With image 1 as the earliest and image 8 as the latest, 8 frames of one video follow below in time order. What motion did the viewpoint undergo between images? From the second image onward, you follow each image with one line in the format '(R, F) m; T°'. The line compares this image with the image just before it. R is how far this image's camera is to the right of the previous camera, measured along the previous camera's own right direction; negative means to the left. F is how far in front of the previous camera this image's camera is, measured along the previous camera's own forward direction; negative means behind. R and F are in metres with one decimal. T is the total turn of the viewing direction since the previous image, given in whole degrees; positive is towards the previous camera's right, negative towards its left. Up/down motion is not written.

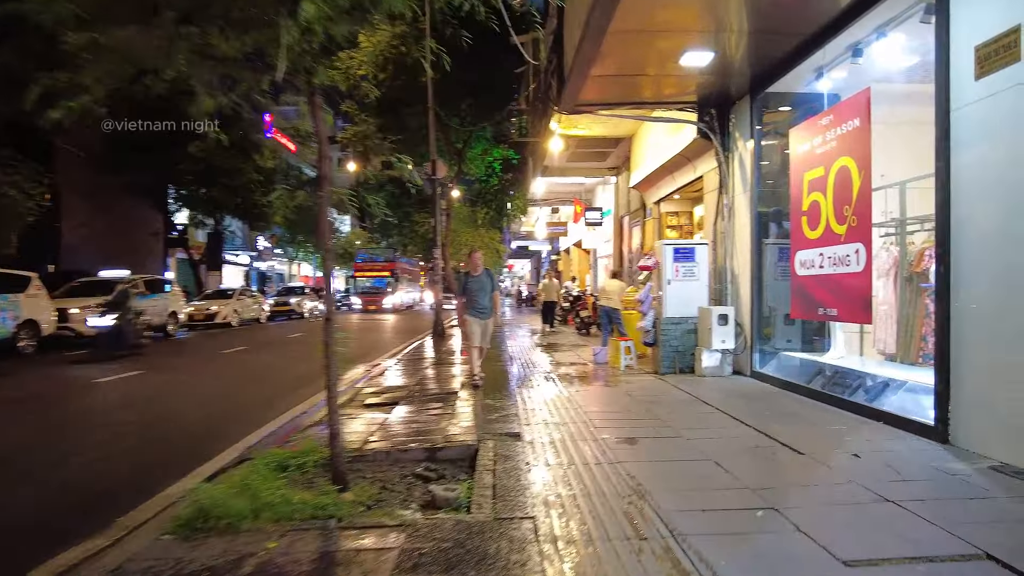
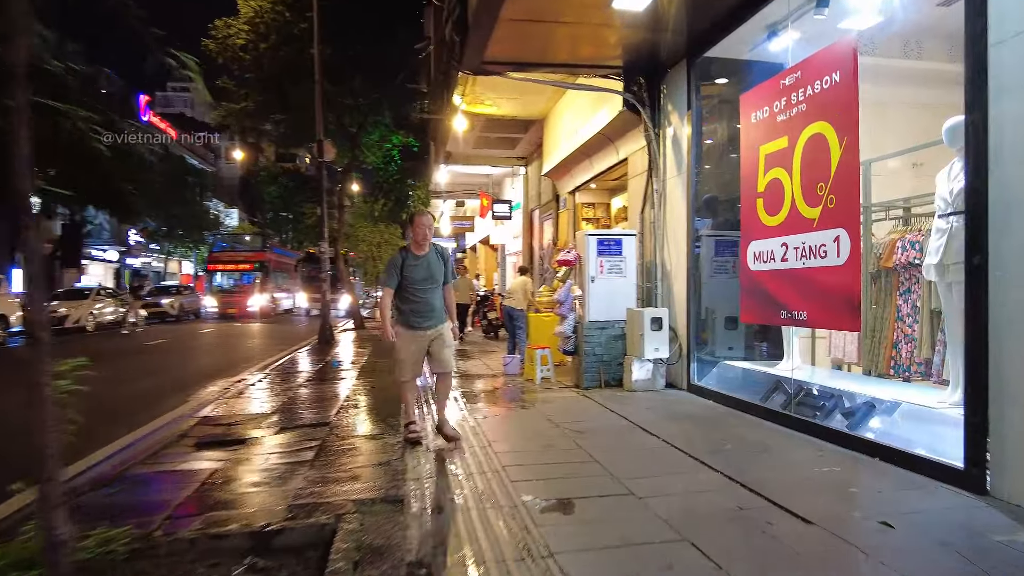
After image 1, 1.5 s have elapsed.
(+0.1, +1.8) m; +8°
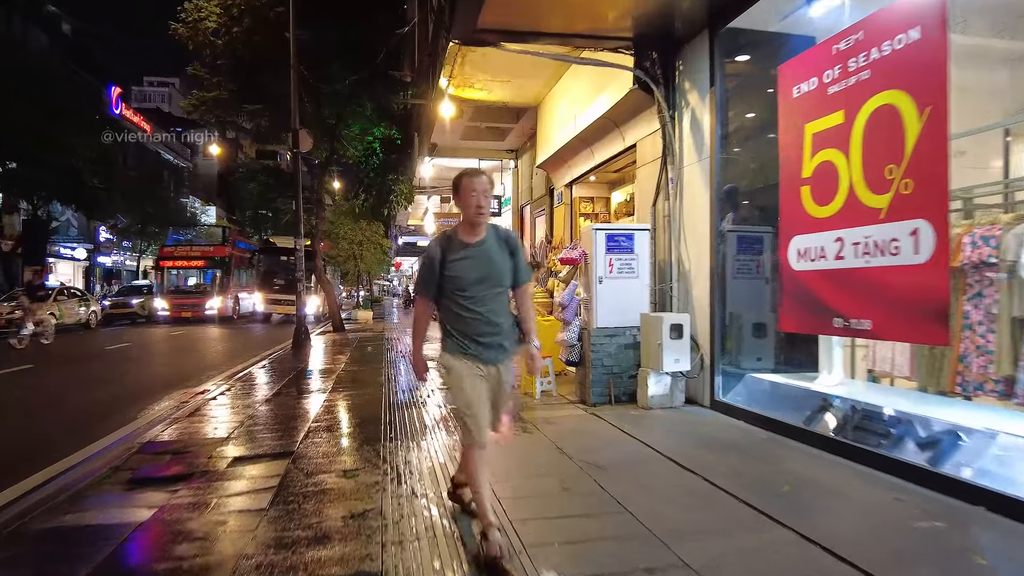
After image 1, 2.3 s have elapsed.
(-0.1, +1.0) m; +1°
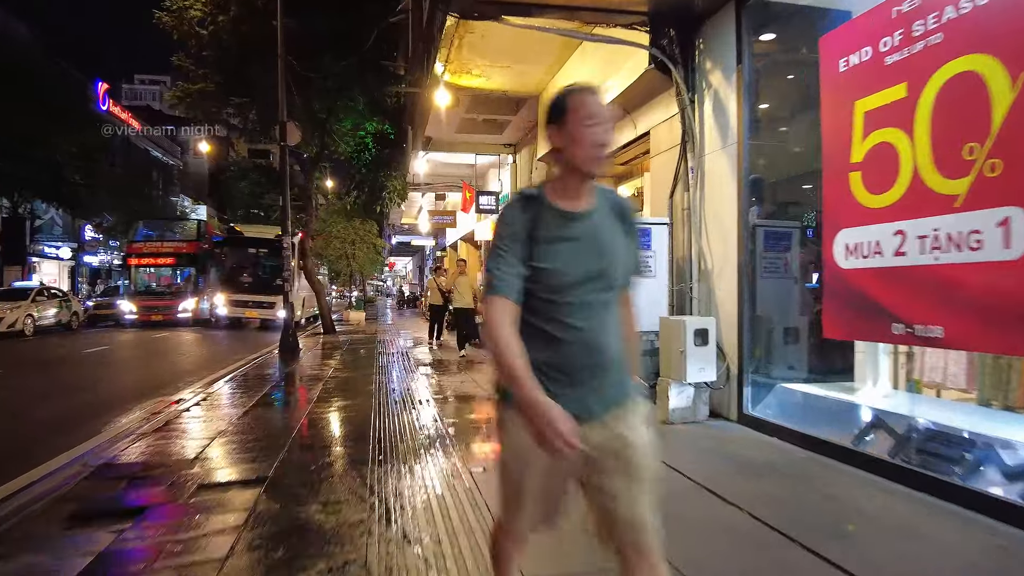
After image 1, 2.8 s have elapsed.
(-0.1, +0.7) m; 0°
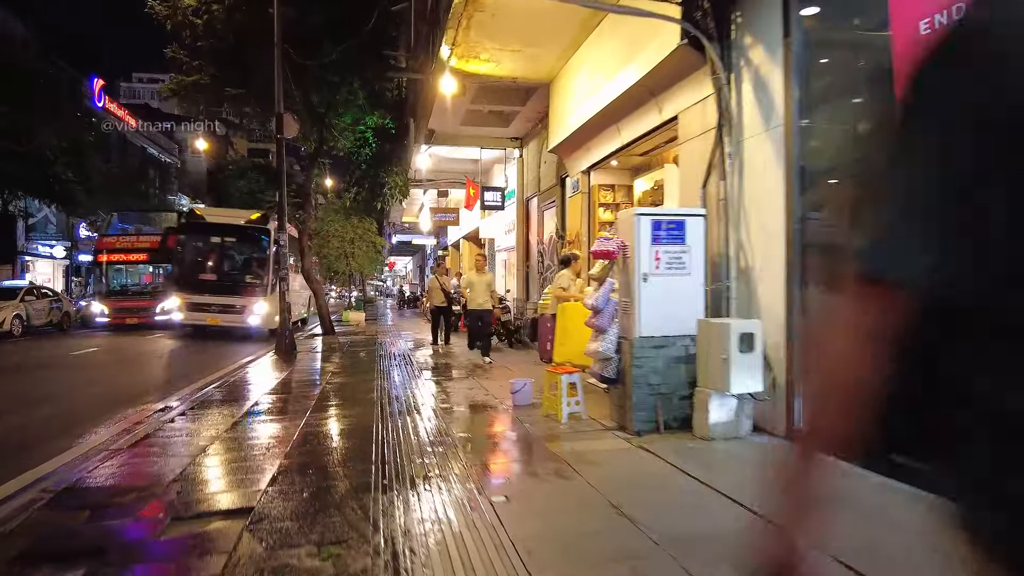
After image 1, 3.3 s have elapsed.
(-0.2, +0.7) m; 0°
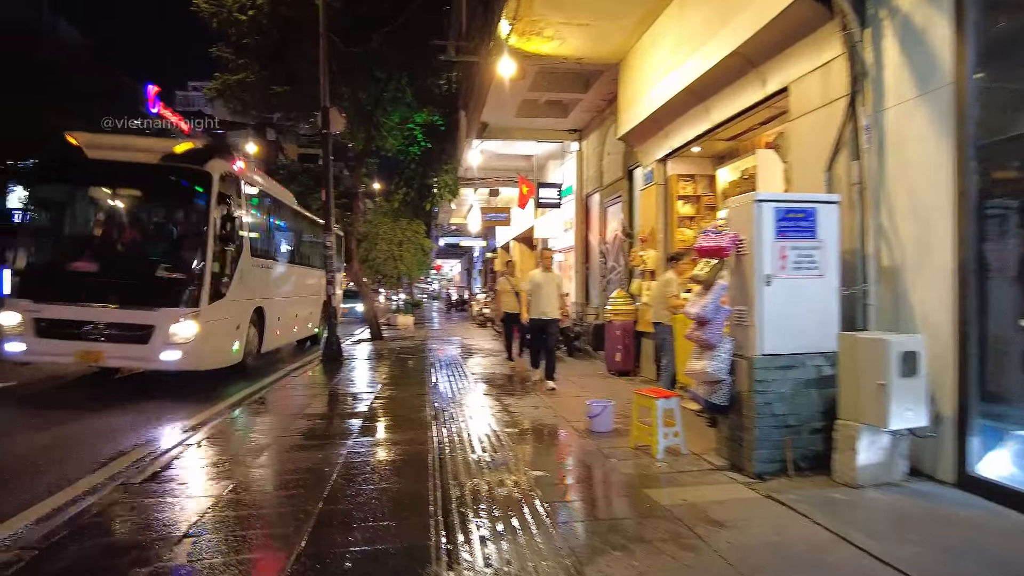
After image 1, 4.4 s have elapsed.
(-0.3, +1.0) m; -4°
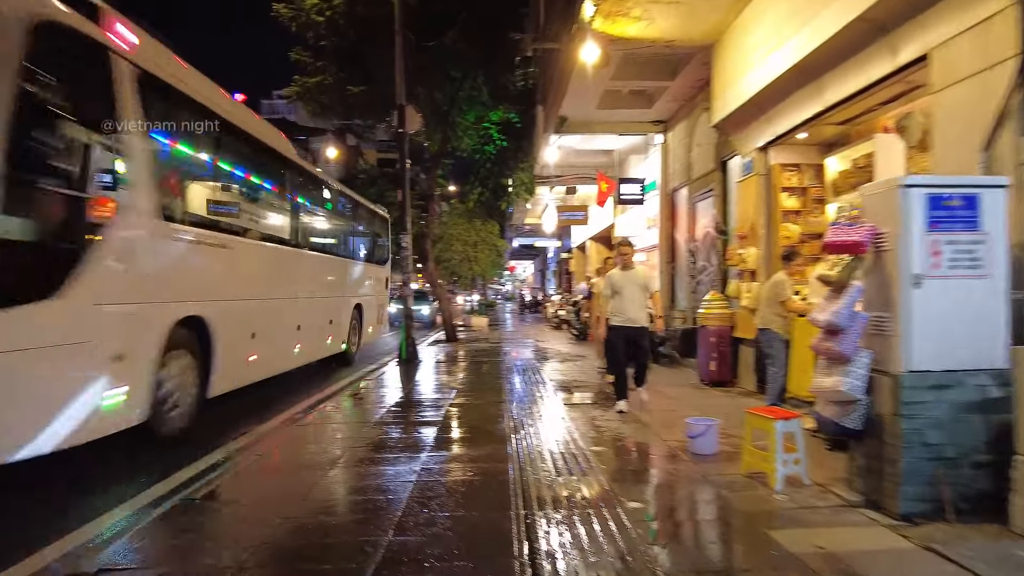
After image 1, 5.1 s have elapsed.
(-0.1, +0.6) m; -6°
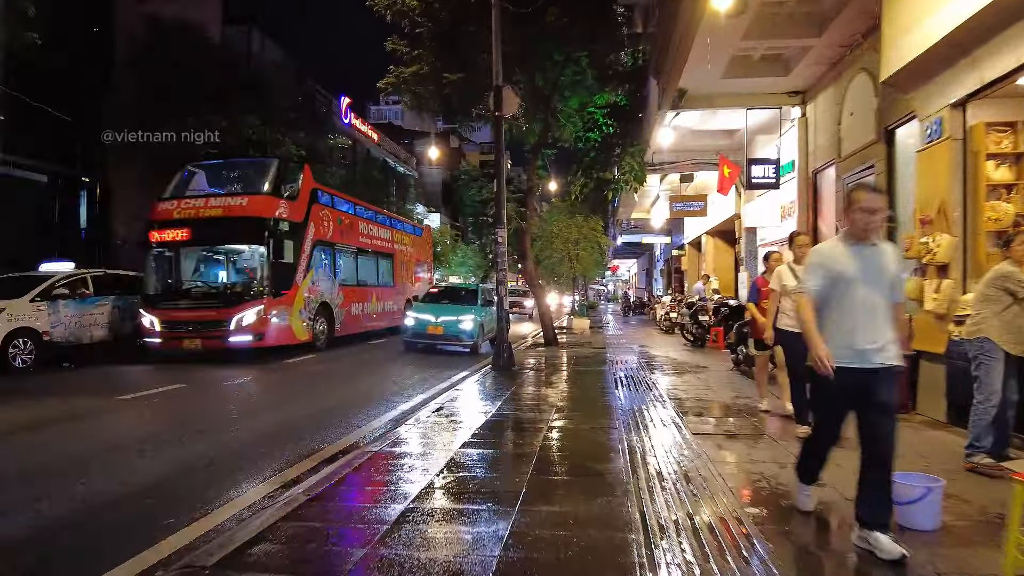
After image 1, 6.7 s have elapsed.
(-0.1, +1.5) m; -9°
